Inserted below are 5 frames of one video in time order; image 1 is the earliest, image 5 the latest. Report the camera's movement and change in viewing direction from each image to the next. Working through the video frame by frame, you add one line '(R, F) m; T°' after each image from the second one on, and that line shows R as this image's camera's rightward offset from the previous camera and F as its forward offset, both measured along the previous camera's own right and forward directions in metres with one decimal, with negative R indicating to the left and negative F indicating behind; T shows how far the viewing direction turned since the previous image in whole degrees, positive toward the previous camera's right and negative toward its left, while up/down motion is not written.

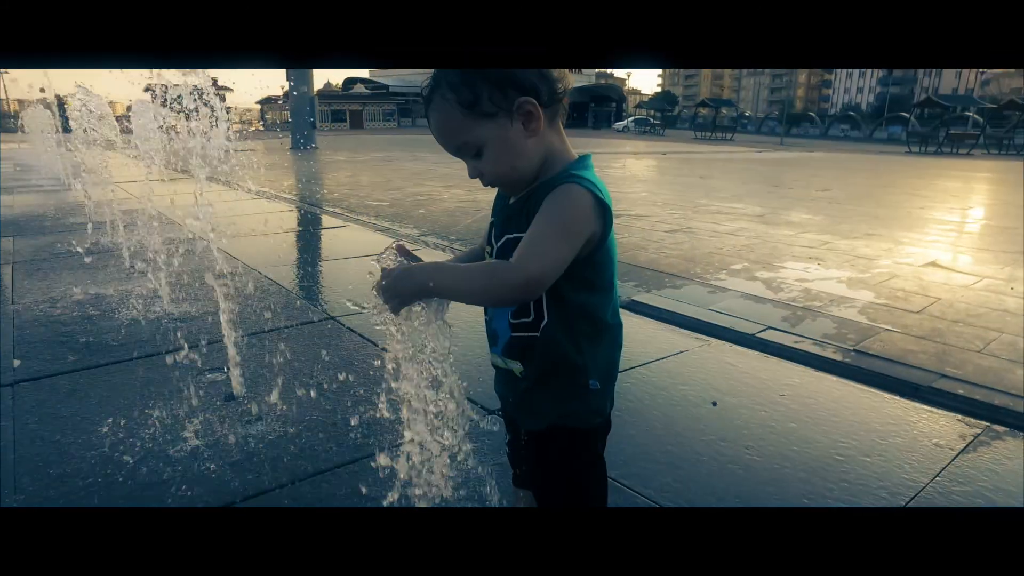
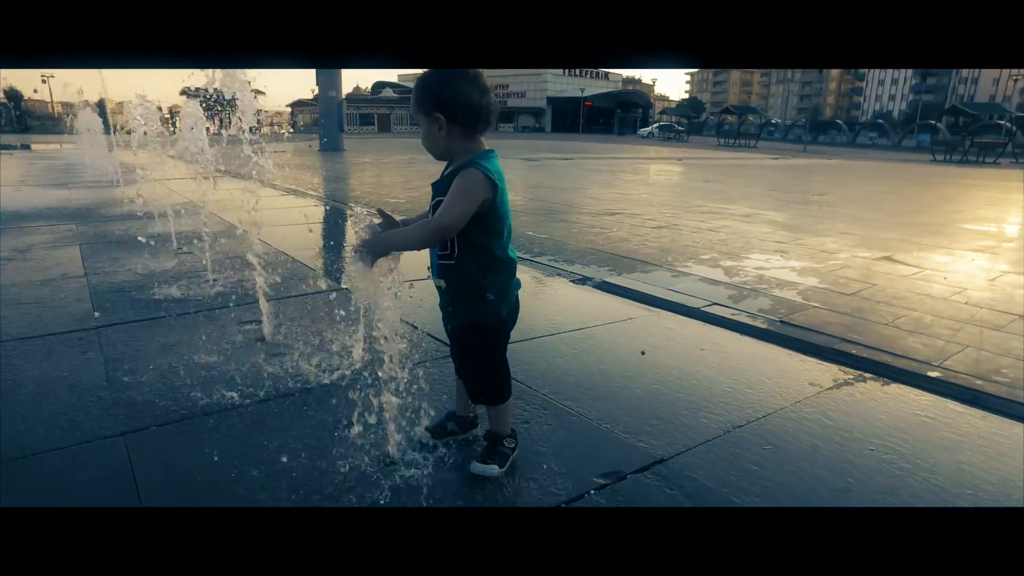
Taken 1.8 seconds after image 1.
(+0.3, -0.7) m; -2°
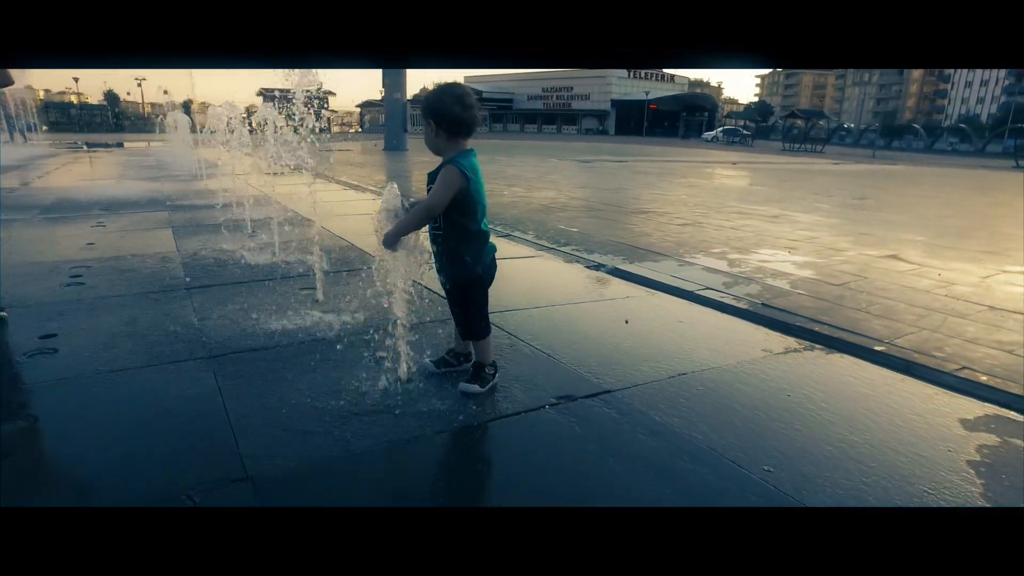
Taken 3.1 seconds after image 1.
(+0.4, -0.7) m; -5°
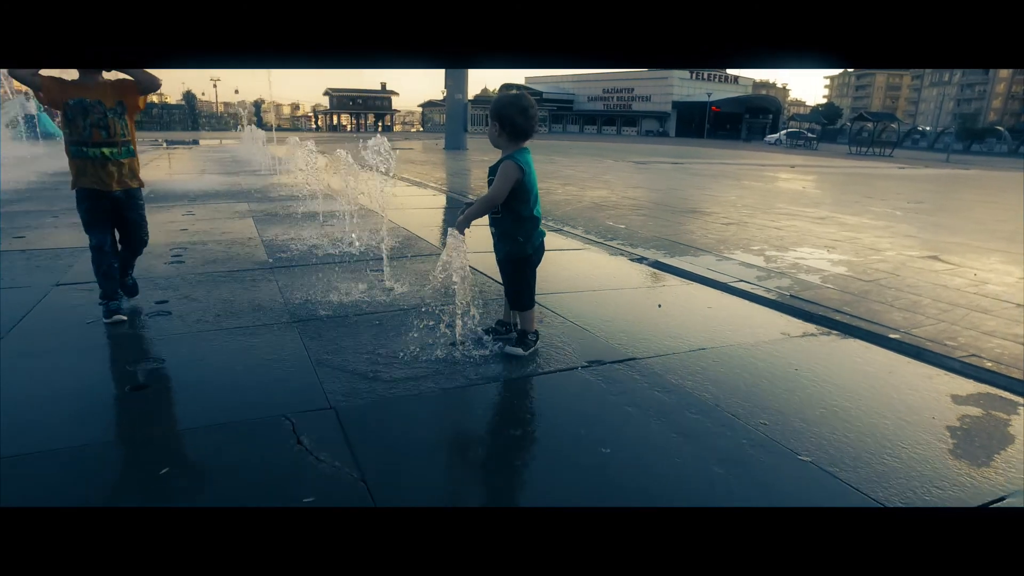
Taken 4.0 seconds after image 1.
(+0.1, -0.5) m; -5°
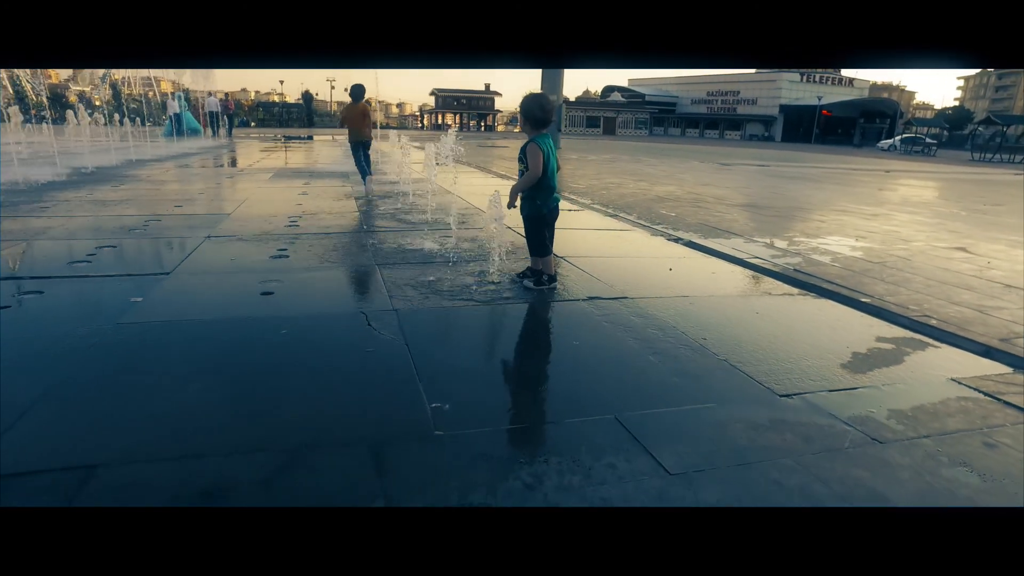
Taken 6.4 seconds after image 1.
(+0.5, -1.1) m; -8°
